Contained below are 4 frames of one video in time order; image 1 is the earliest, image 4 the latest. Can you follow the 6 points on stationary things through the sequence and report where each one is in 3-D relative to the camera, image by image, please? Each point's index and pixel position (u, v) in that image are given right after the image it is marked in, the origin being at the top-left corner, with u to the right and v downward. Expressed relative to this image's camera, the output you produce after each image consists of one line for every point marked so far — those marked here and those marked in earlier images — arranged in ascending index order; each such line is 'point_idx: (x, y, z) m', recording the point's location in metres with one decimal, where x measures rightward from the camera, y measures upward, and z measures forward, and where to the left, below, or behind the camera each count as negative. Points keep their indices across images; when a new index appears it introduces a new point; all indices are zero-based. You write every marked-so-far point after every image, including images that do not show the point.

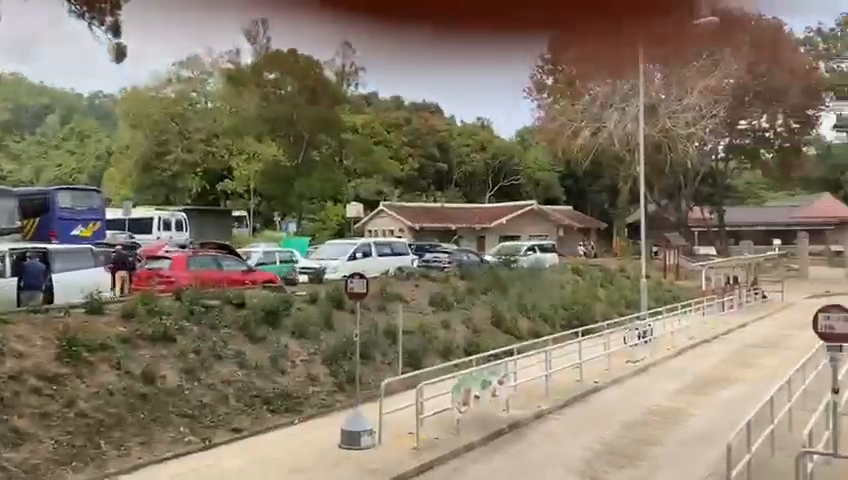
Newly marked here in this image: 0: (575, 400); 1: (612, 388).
0: (+3.6, -3.8, +17.0) m
1: (+4.8, -3.8, +18.5) m
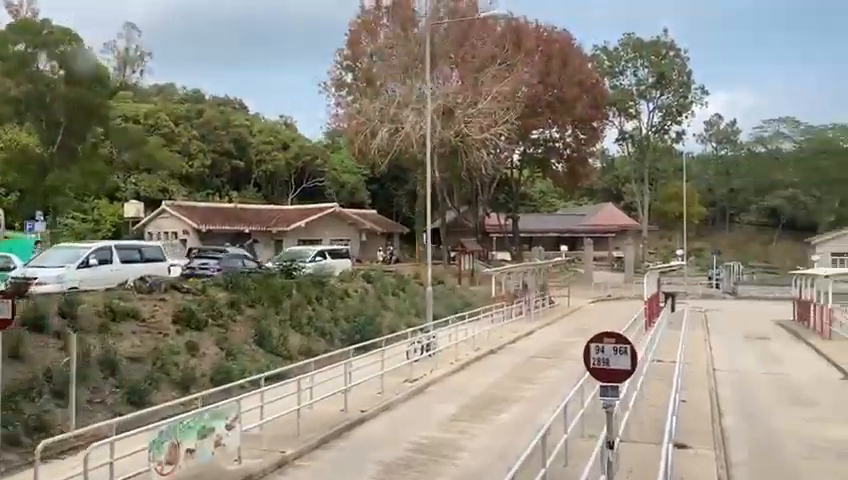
0: (-1.8, -3.9, +14.1) m
1: (-1.0, -3.9, +16.0) m
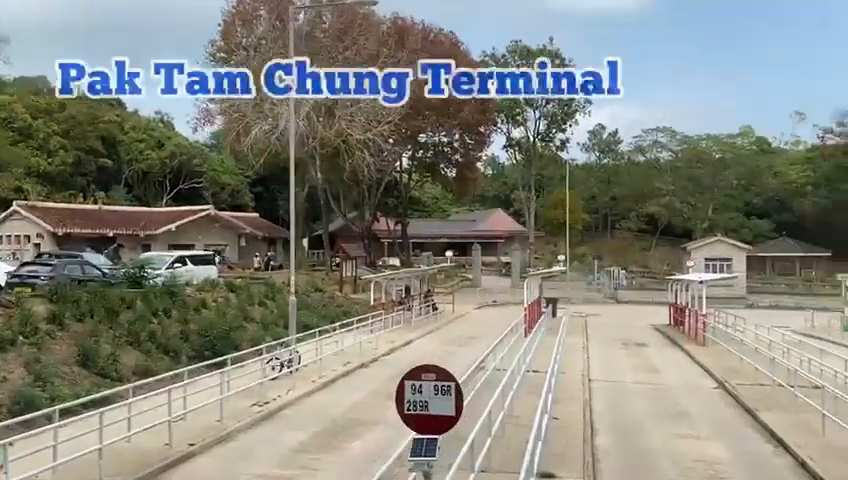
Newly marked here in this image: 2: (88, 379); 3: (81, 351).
0: (-4.6, -3.9, +11.8) m
1: (-4.0, -4.0, +13.7) m
2: (-8.1, -3.3, +17.3) m
3: (-8.5, -2.7, +17.9) m
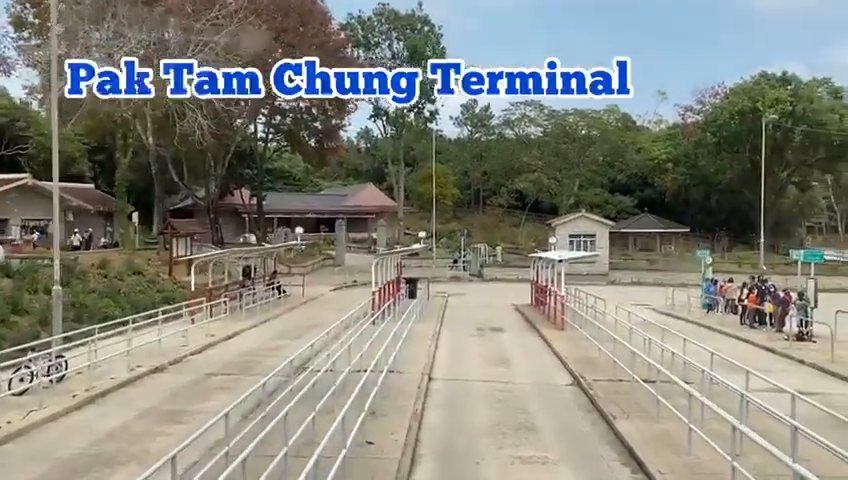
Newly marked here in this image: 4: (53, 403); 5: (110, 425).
0: (-7.7, -3.6, +7.1) m
1: (-7.4, -3.6, +9.1) m
2: (-12.0, -2.8, +11.9) m
3: (-12.5, -2.2, +12.4) m
4: (-7.8, -3.4, +15.1) m
5: (-6.1, -3.6, +14.1) m
